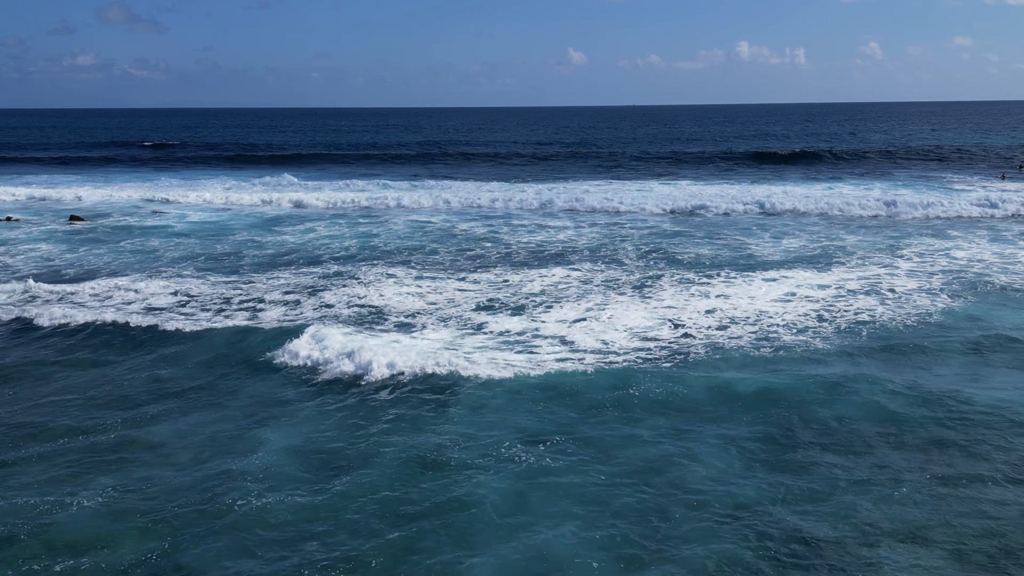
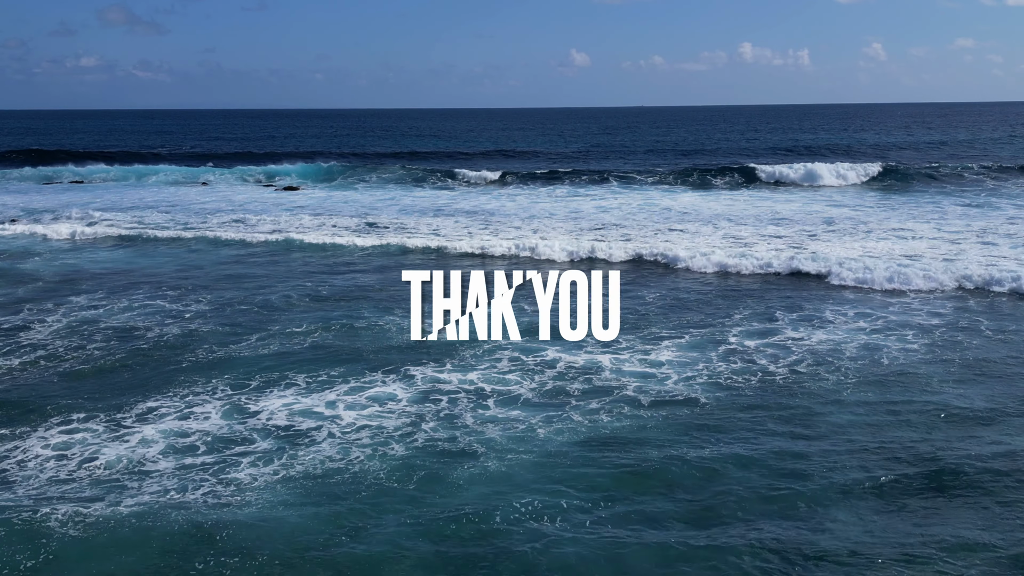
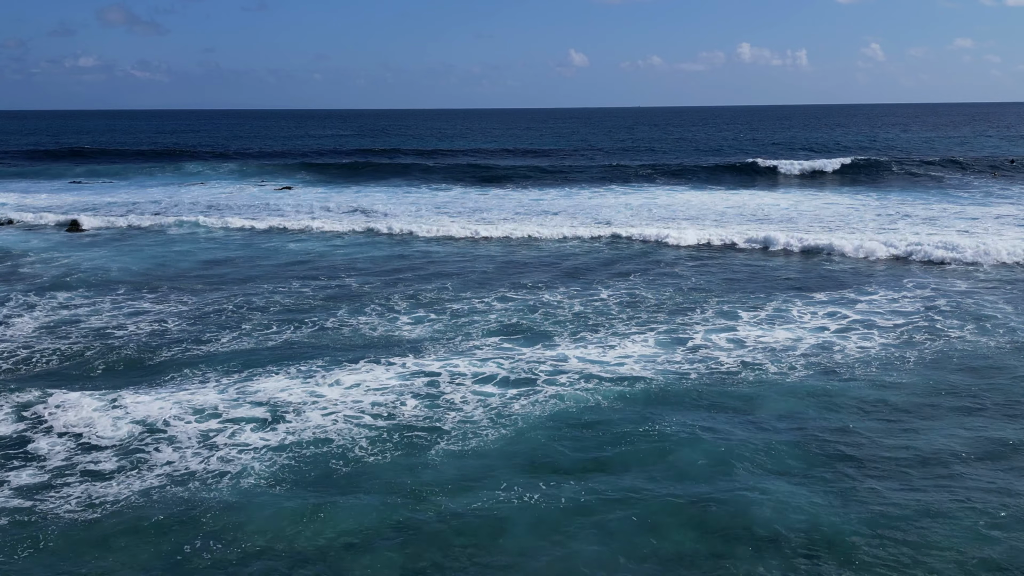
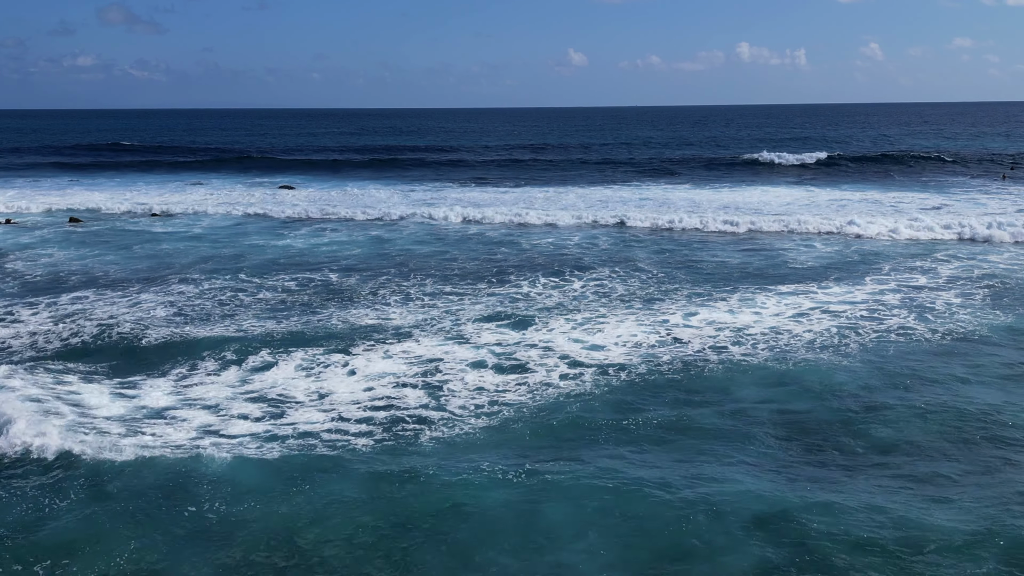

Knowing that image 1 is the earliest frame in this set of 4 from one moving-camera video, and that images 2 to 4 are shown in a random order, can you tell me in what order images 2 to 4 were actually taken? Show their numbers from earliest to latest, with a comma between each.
4, 3, 2
